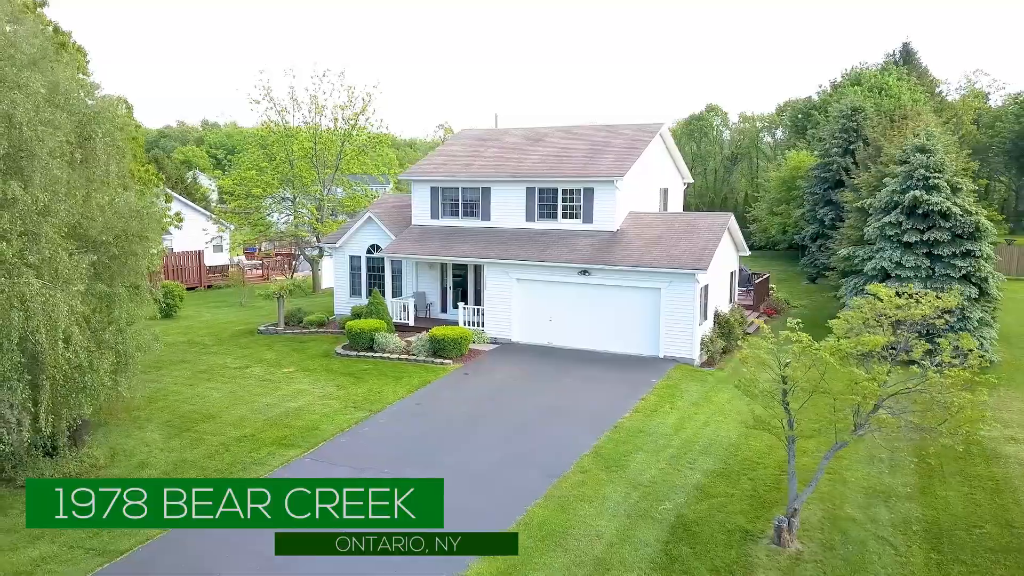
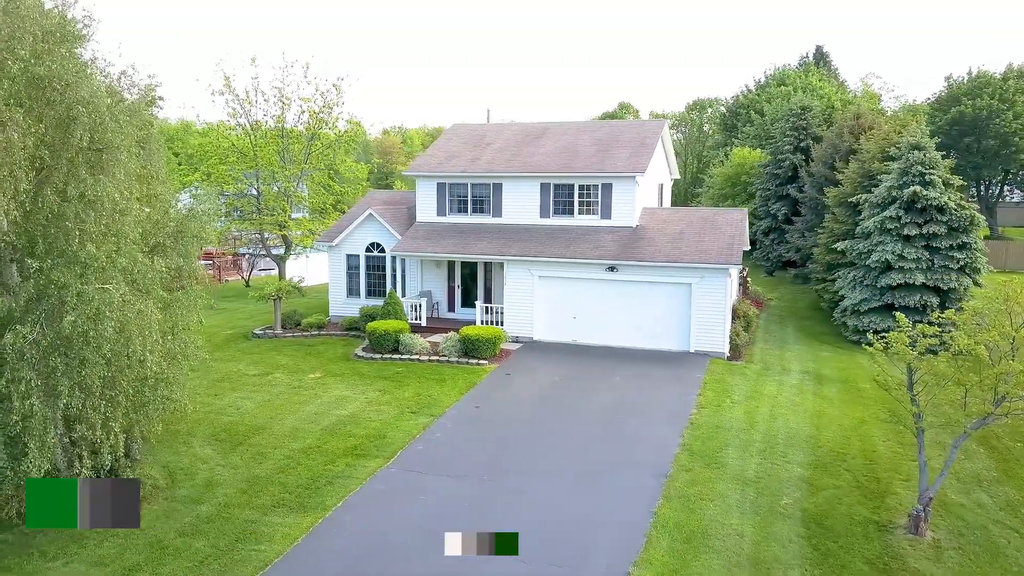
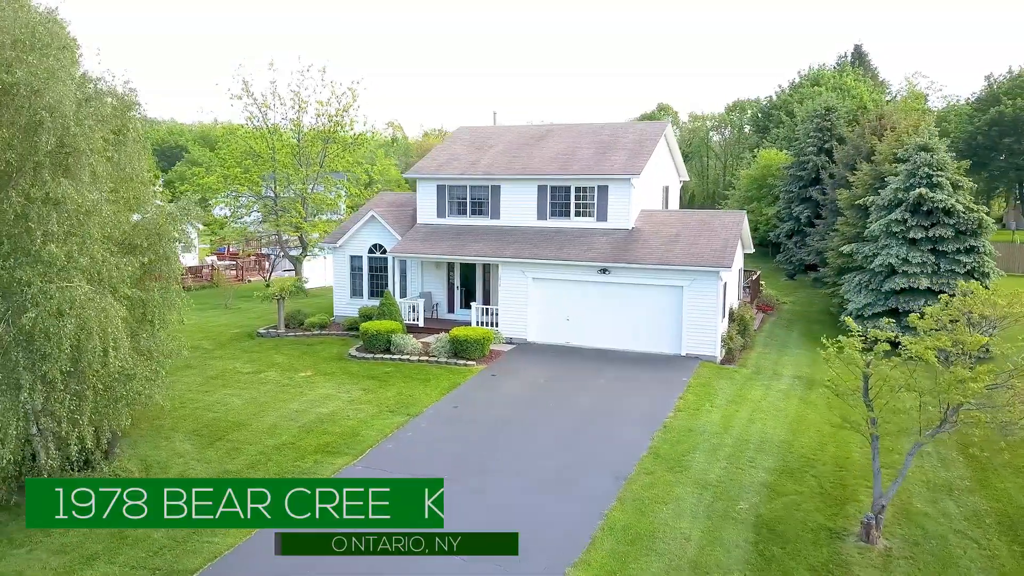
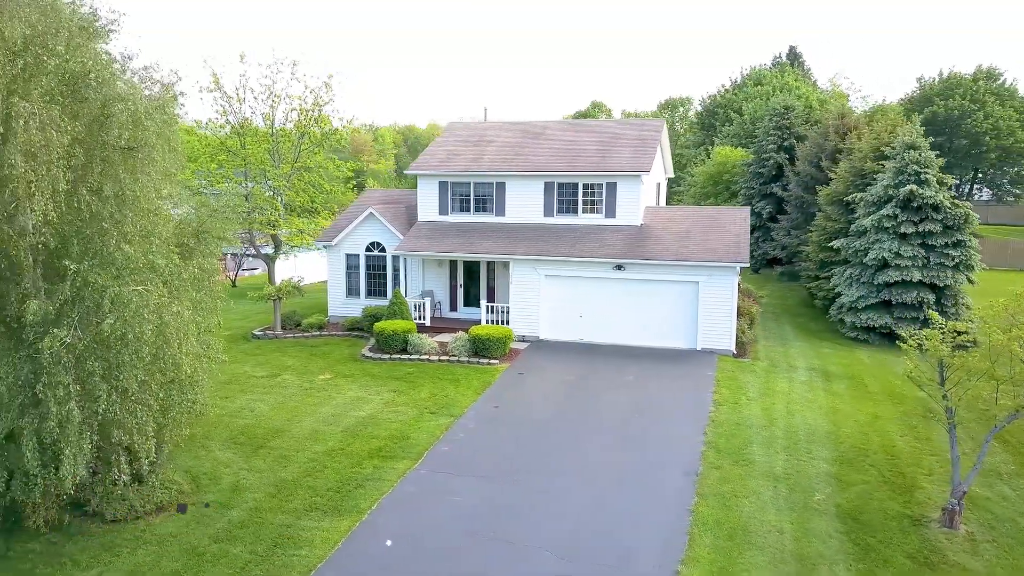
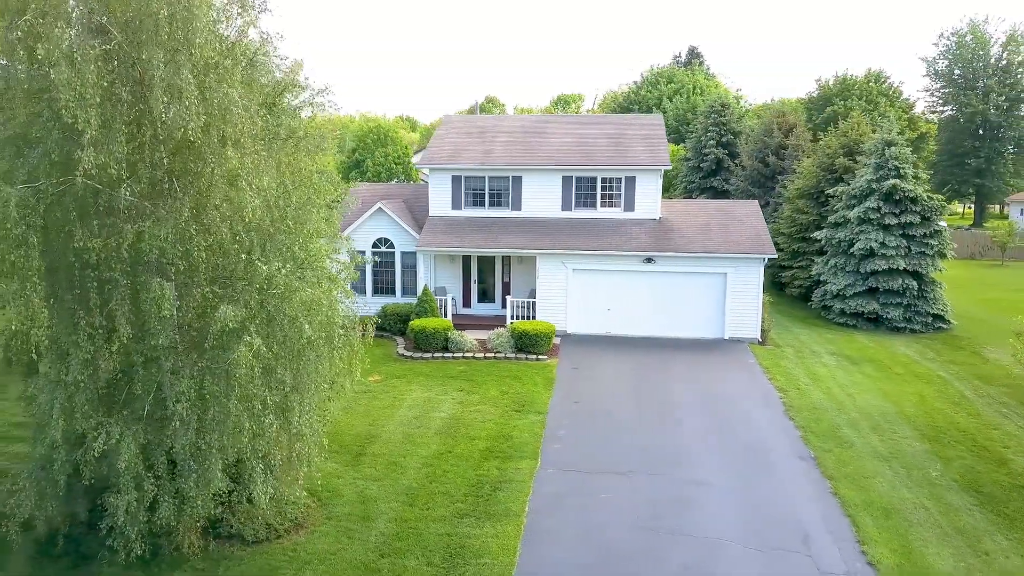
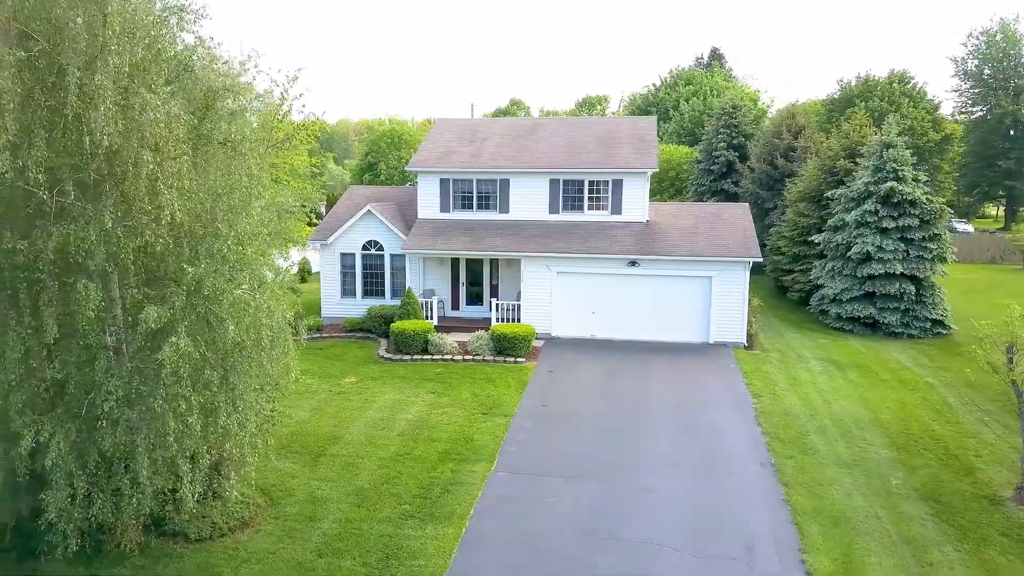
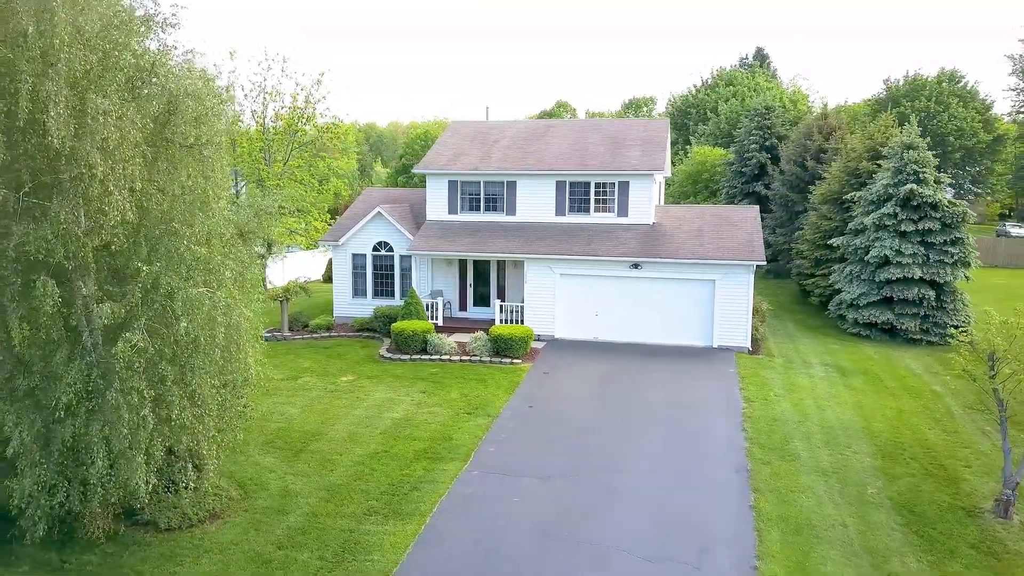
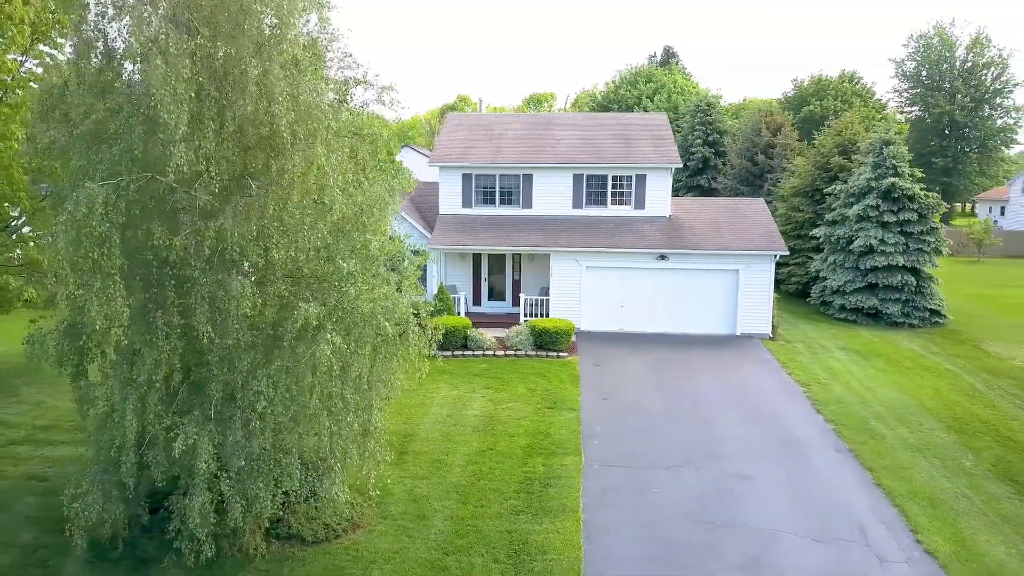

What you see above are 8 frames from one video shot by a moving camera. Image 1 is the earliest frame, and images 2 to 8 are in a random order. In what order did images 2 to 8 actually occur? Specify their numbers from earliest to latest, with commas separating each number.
3, 2, 4, 7, 6, 5, 8
